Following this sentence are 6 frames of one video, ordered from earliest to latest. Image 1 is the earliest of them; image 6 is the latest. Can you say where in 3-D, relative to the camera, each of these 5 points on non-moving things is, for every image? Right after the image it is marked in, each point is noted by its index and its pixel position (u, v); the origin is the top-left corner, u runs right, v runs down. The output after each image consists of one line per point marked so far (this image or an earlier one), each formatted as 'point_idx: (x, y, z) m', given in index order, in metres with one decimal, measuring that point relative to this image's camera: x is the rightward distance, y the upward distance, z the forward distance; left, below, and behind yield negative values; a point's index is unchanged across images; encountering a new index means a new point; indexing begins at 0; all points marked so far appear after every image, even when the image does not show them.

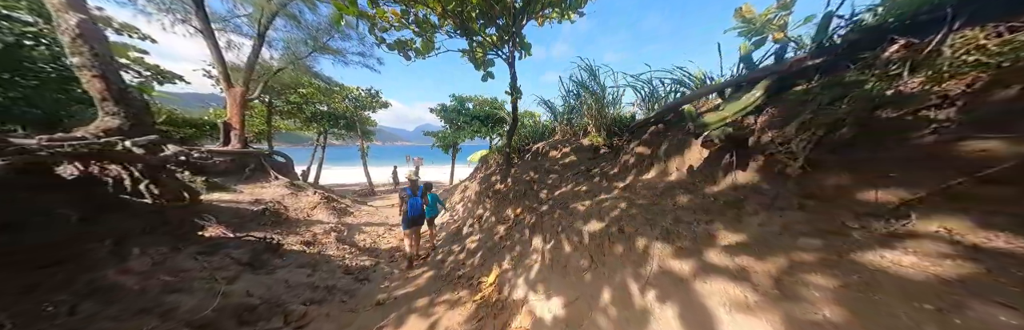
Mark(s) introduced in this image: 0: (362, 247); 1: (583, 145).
0: (-3.8, -2.1, +5.4) m
1: (+1.6, +0.4, +4.9) m
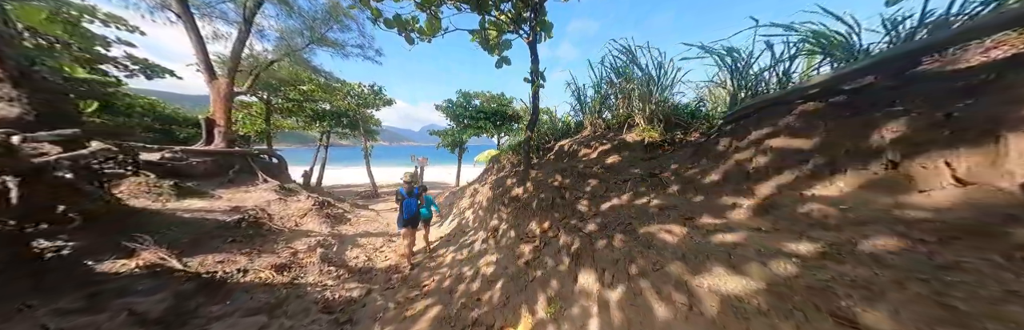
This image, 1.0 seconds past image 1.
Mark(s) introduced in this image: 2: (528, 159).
0: (-3.3, -2.1, +4.4) m
1: (+2.1, +0.4, +3.8) m
2: (+0.4, +0.1, +5.5) m
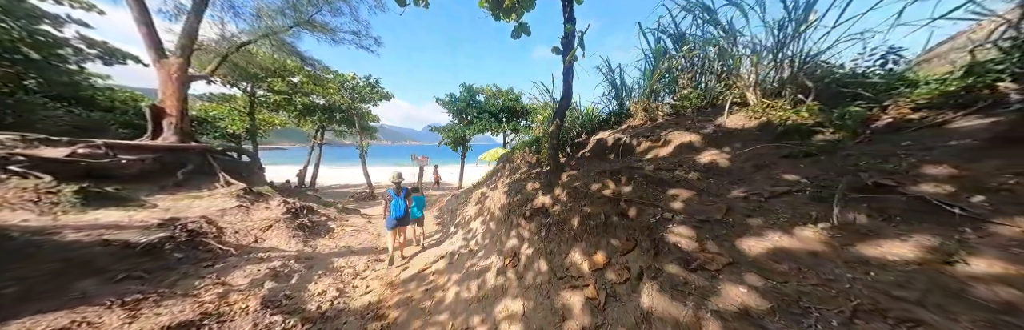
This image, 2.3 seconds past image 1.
0: (-2.9, -2.1, +3.1) m
1: (+2.5, +0.4, +2.4) m
2: (+0.8, +0.1, +4.1) m
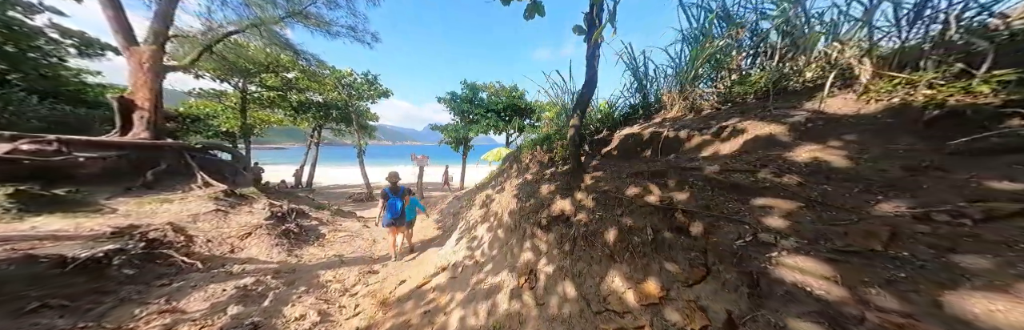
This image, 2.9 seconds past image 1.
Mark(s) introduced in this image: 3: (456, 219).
0: (-2.7, -2.1, +2.5) m
1: (+2.7, +0.4, +1.7) m
2: (+1.1, +0.1, +3.5) m
3: (-2.1, -2.0, +8.0) m
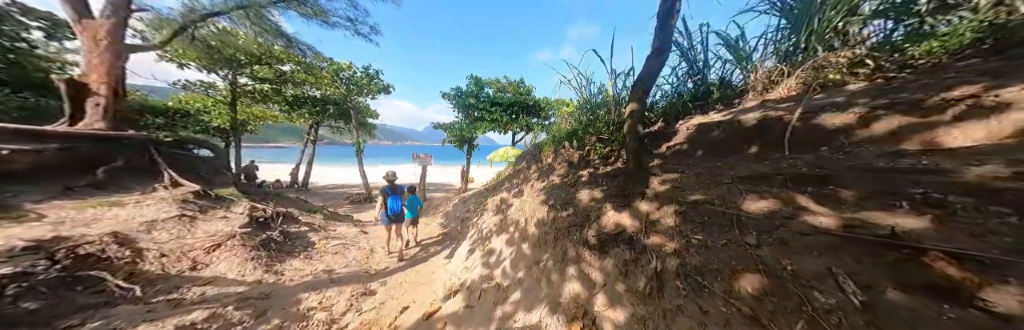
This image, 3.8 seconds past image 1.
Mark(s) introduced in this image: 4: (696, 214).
0: (-2.2, -2.1, +1.6) m
1: (+3.2, +0.4, +0.9) m
2: (+1.5, +0.1, +2.6) m
3: (-1.6, -2.0, +7.2) m
4: (+1.7, -0.4, +1.9) m
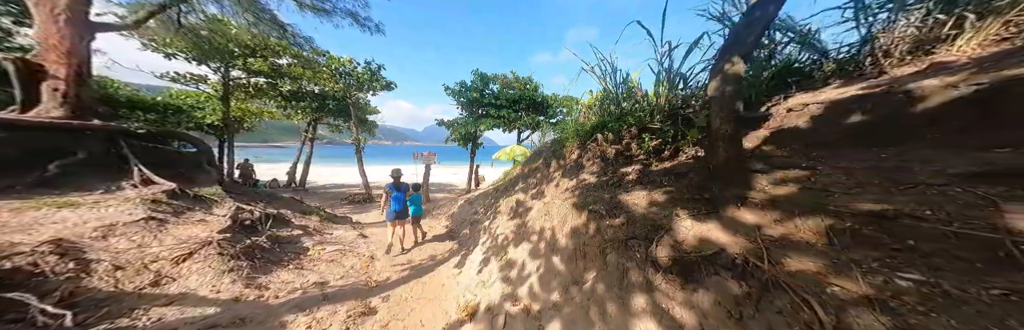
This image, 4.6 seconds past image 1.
0: (-1.8, -2.0, +1.0) m
1: (+3.6, +0.4, +0.2) m
2: (+2.0, +0.2, +2.0) m
3: (-1.2, -2.0, +6.5) m
4: (+2.1, -0.4, +1.2) m
